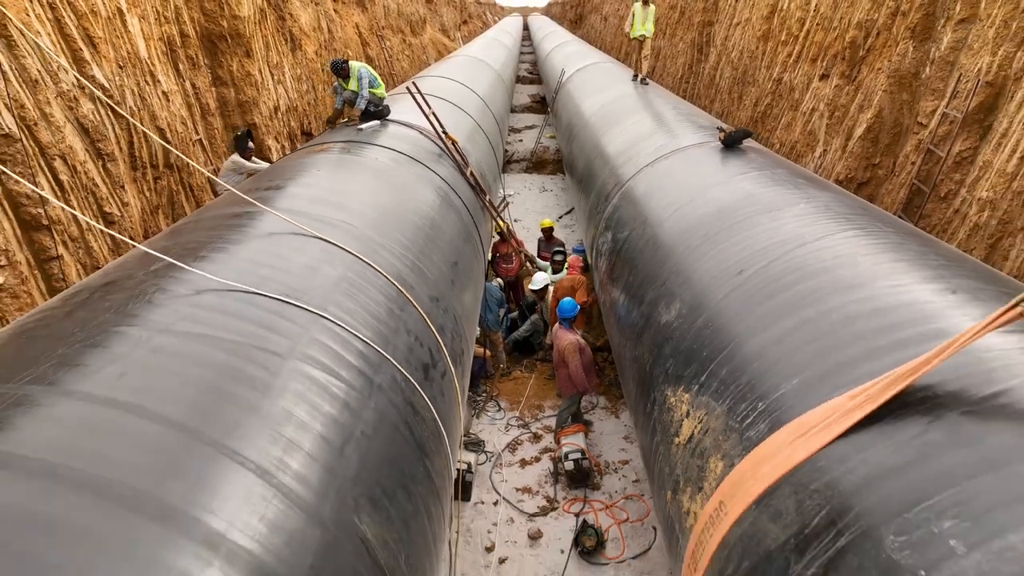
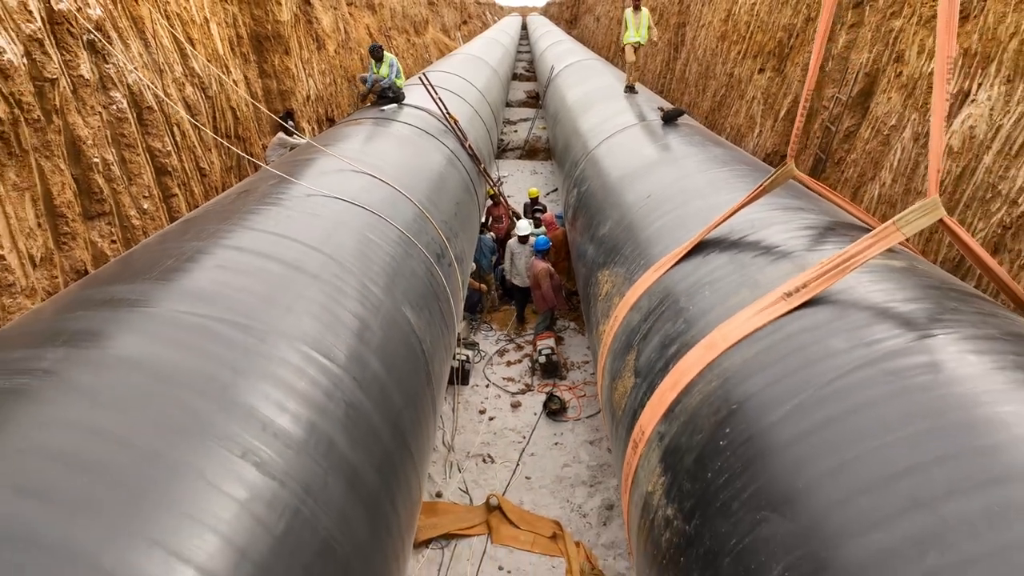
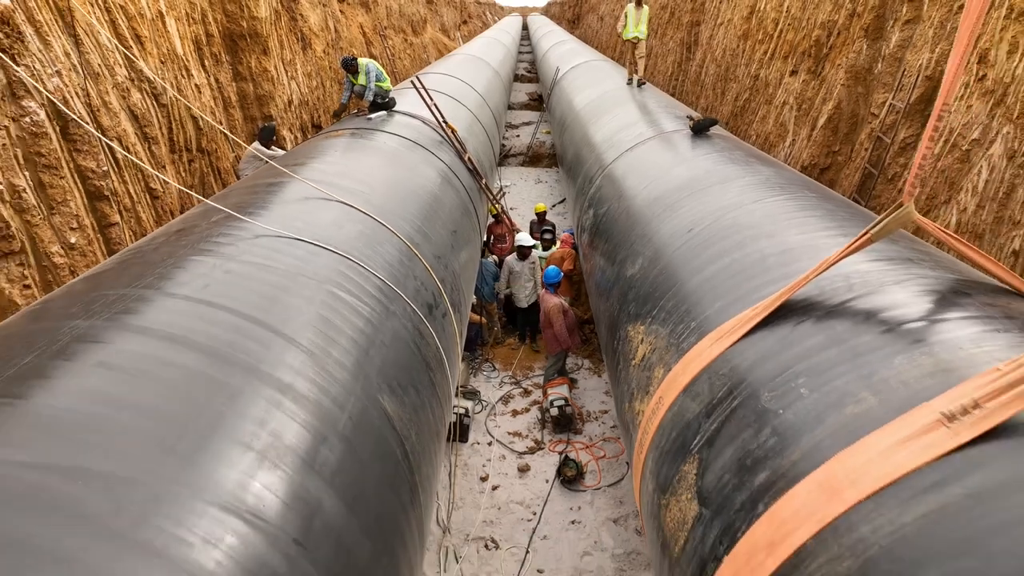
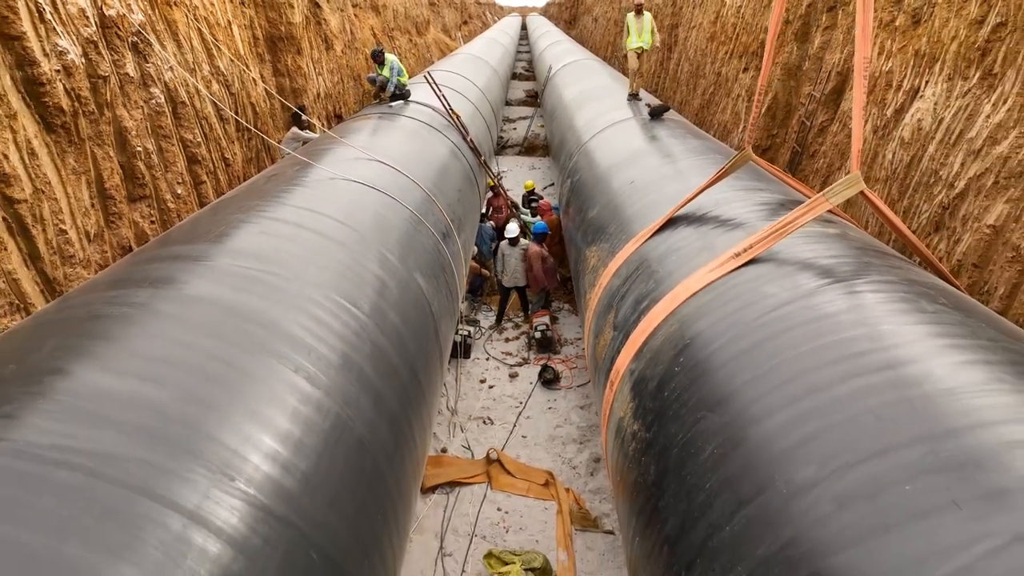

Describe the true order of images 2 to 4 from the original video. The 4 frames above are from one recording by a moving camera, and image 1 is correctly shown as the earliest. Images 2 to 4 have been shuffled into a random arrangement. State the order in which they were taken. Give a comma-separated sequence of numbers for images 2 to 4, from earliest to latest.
3, 2, 4
